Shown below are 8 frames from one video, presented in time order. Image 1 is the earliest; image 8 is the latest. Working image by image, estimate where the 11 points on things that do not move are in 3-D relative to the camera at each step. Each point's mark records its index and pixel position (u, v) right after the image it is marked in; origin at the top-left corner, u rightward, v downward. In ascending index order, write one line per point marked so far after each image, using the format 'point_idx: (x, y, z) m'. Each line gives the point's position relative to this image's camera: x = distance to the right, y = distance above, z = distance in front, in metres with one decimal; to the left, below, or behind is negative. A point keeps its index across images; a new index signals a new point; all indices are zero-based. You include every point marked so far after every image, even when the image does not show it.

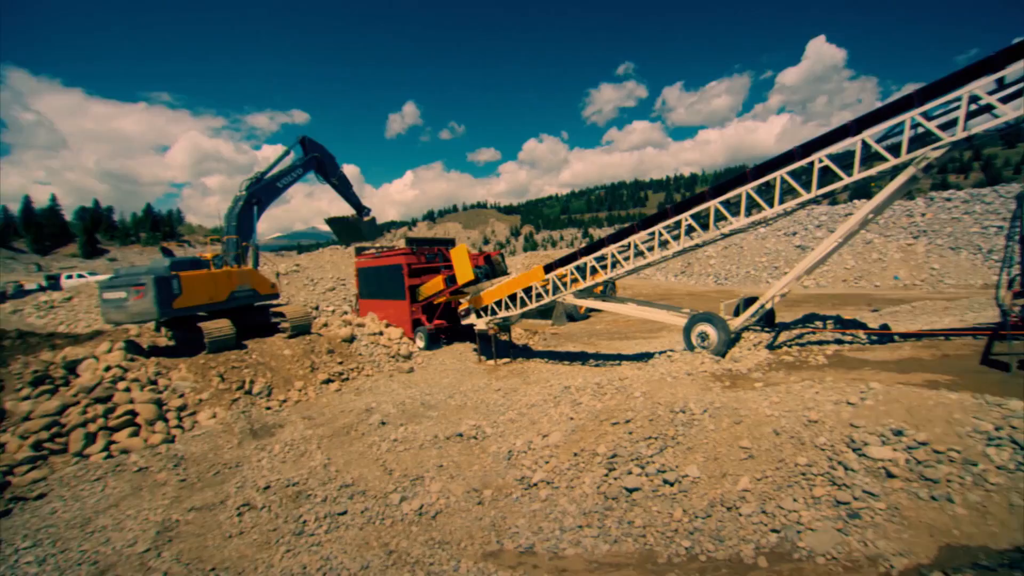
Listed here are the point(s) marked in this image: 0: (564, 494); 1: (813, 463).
0: (+0.6, -2.4, +6.8) m
1: (+3.0, -1.8, +5.8) m
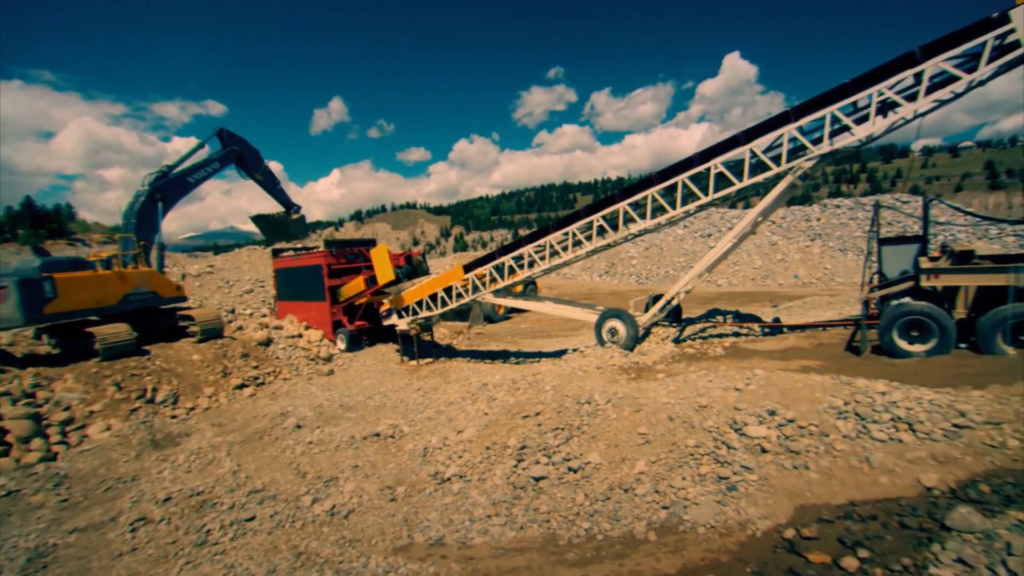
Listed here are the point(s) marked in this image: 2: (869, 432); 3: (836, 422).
0: (-0.4, -2.4, +7.0) m
1: (+2.0, -1.7, +6.3) m
2: (+3.5, -1.4, +5.8) m
3: (+3.3, -1.4, +6.0) m
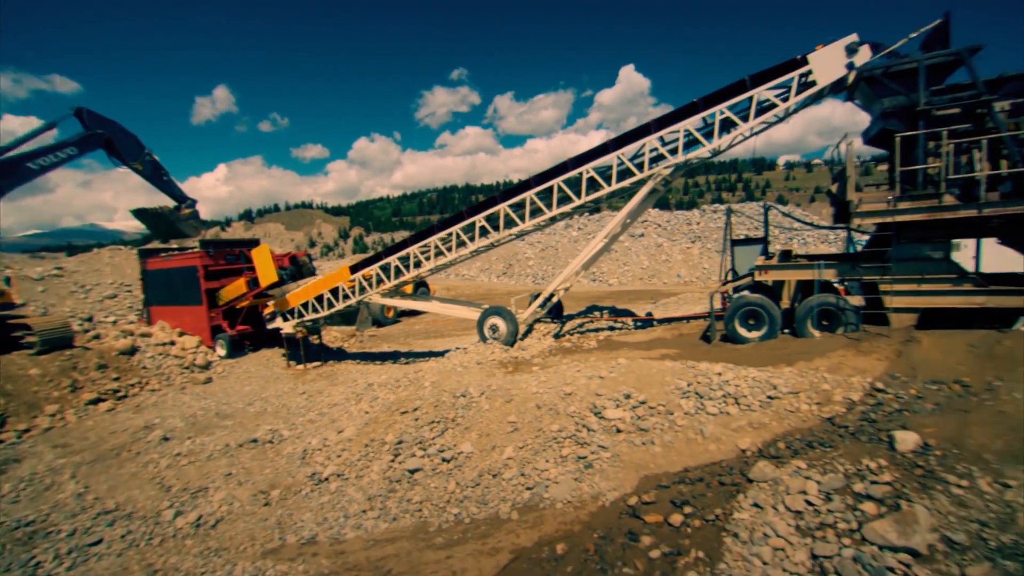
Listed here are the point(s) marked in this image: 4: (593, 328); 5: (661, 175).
0: (-2.0, -2.4, +7.0) m
1: (+0.6, -1.6, +6.8) m
2: (+2.1, -1.3, +6.5) m
3: (+1.9, -1.3, +6.7) m
4: (+1.7, -0.9, +12.6) m
5: (+2.7, +2.1, +10.4) m
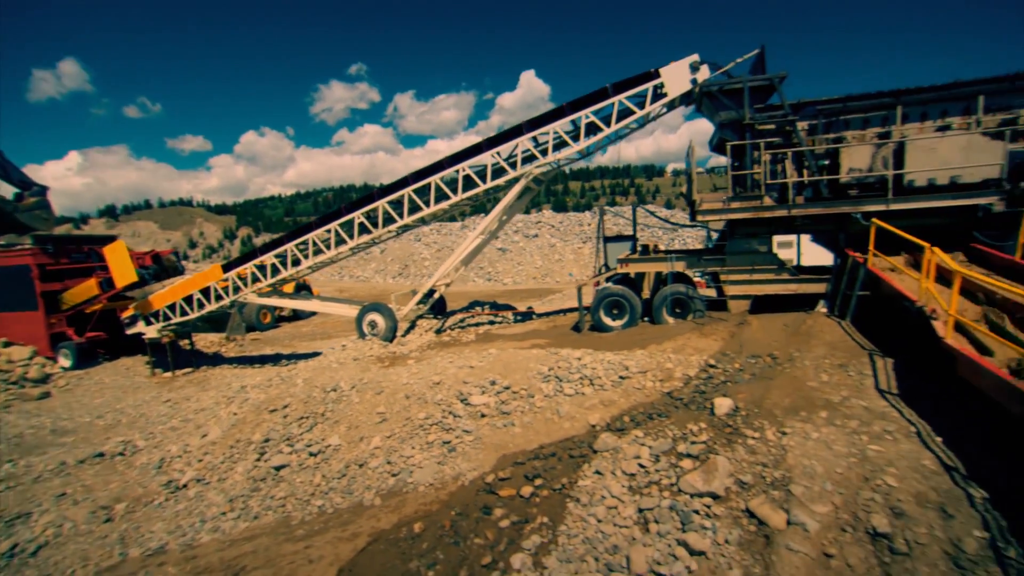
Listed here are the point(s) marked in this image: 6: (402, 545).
0: (-3.5, -2.3, +6.8) m
1: (-1.0, -1.5, +6.9) m
2: (+0.6, -1.2, +6.9) m
3: (+0.3, -1.2, +7.1) m
4: (-0.9, -0.8, +12.8) m
5: (+0.4, +2.2, +10.9) m
6: (-0.9, -2.2, +4.9) m
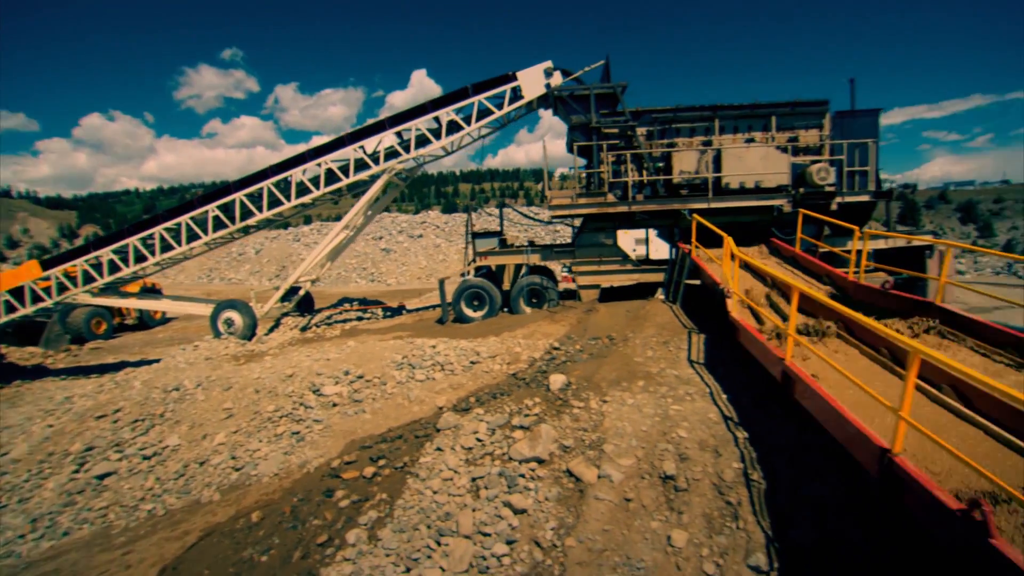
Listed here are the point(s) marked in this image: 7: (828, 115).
0: (-5.2, -2.2, +6.2) m
1: (-2.7, -1.4, +6.8) m
2: (-1.2, -1.1, +7.1) m
3: (-1.5, -1.0, +7.2) m
4: (-3.8, -0.7, +12.7) m
5: (-2.2, +2.3, +11.0) m
6: (-2.3, -2.1, +4.9) m
7: (+5.3, +2.9, +9.6) m
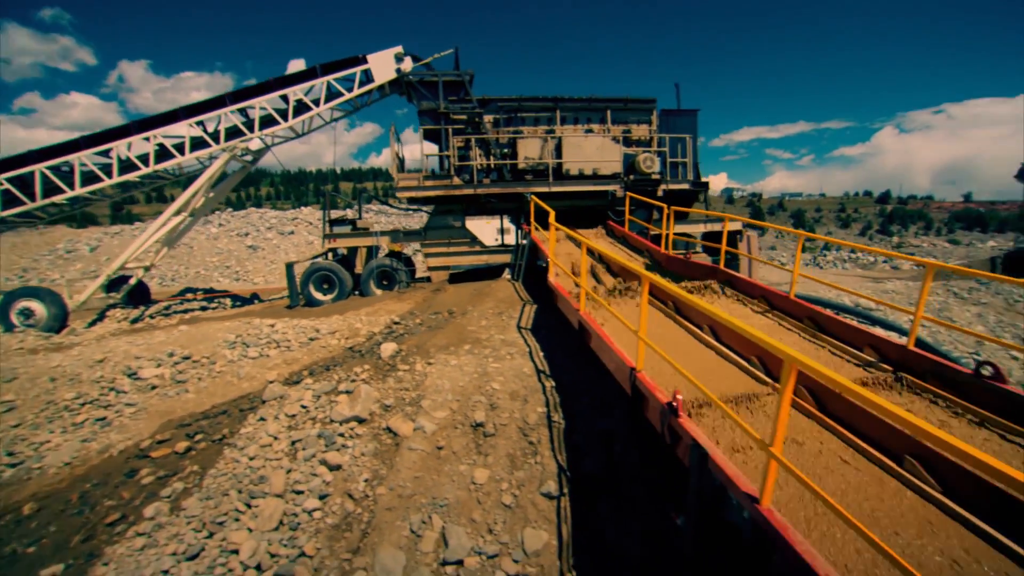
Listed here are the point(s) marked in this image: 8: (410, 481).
0: (-6.9, -2.0, +5.2) m
1: (-4.6, -1.2, +6.3) m
2: (-3.2, -0.8, +6.9) m
3: (-3.4, -0.8, +6.9) m
4: (-6.8, -0.4, +11.8) m
5: (-4.9, +2.6, +10.5) m
6: (-3.8, -1.8, +4.5) m
7: (+2.6, +3.2, +10.6) m
8: (-0.8, -1.5, +4.4) m
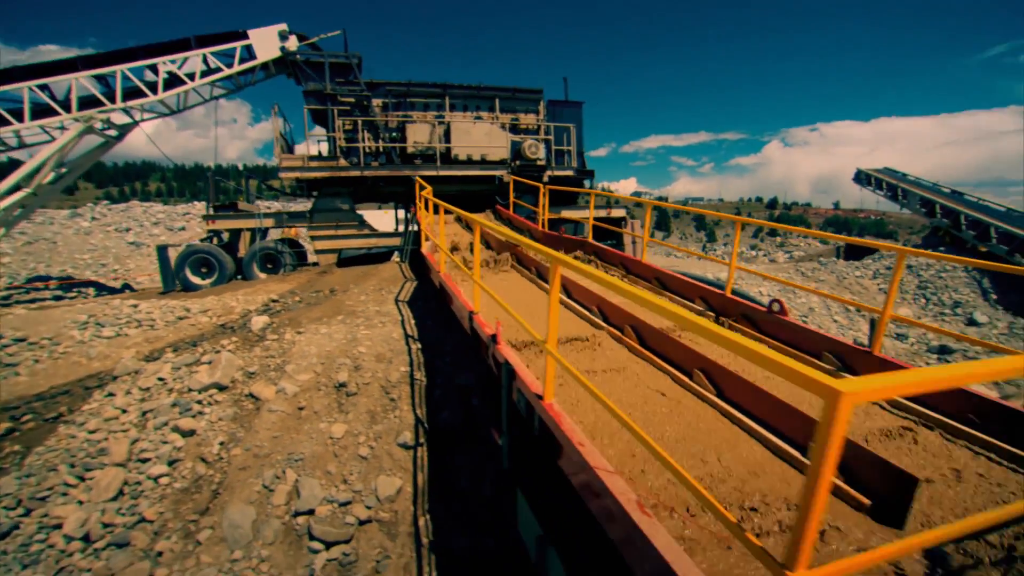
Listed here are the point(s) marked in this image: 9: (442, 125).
0: (-8.0, -1.7, +4.3) m
1: (-5.9, -0.9, +5.7) m
2: (-4.6, -0.5, +6.5) m
3: (-4.9, -0.5, +6.5) m
4: (-8.9, -0.2, +10.9) m
5: (-6.9, +2.8, +9.8) m
6: (-4.8, -1.5, +4.0) m
7: (+0.6, +3.5, +11.0) m
8: (-1.8, -1.1, +4.3) m
9: (-1.2, +2.8, +9.9) m
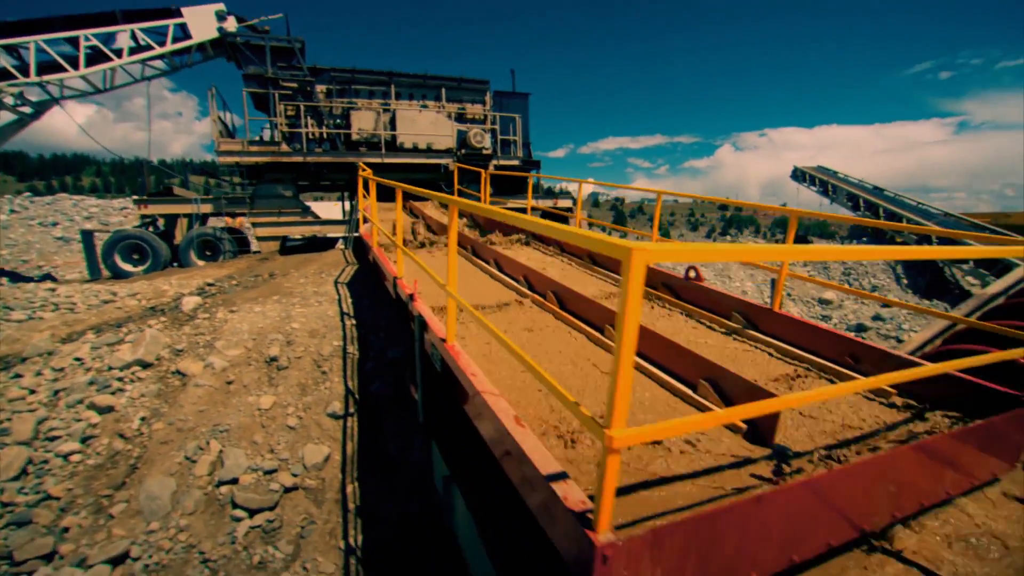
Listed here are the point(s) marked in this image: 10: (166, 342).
0: (-8.5, -1.5, +3.7) m
1: (-6.5, -0.7, +5.3) m
2: (-5.3, -0.3, +6.2) m
3: (-5.5, -0.3, +6.2) m
4: (-9.8, 0.0, +10.2) m
5: (-7.8, +3.0, +9.4) m
6: (-5.3, -1.3, +3.7) m
7: (-0.4, +3.7, +11.1) m
8: (-2.4, -0.9, +4.3) m
9: (-2.1, +3.0, +9.8) m
10: (-3.0, -0.5, +5.1) m
